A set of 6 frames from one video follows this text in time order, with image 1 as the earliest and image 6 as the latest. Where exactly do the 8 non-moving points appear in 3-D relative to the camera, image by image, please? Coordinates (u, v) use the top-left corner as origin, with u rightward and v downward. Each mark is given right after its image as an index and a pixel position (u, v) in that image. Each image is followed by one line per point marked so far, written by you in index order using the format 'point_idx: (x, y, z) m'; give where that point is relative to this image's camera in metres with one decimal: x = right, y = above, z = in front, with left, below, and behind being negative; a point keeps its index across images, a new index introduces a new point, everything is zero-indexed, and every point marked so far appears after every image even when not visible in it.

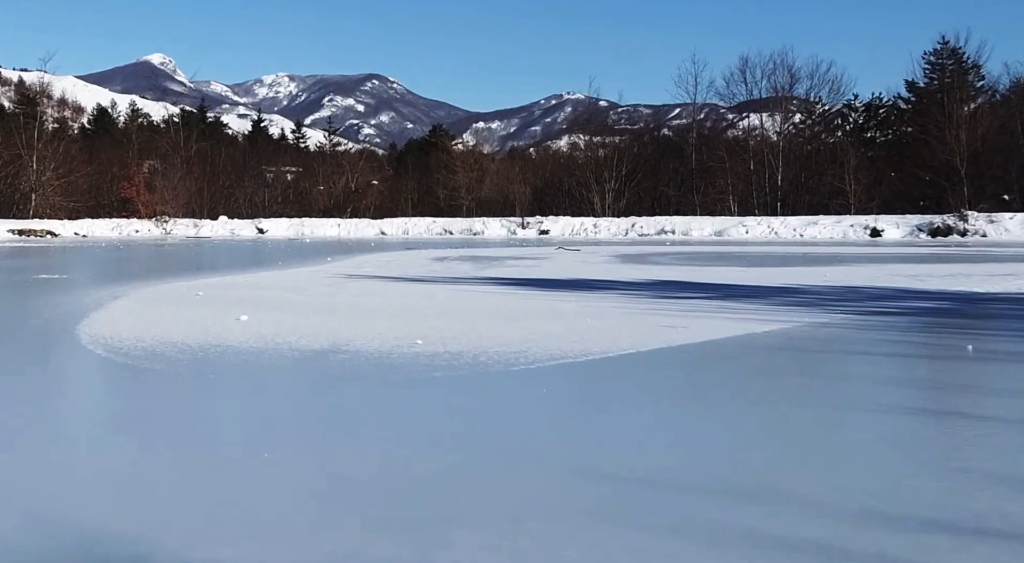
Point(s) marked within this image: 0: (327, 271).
0: (-3.0, +0.2, +19.5) m
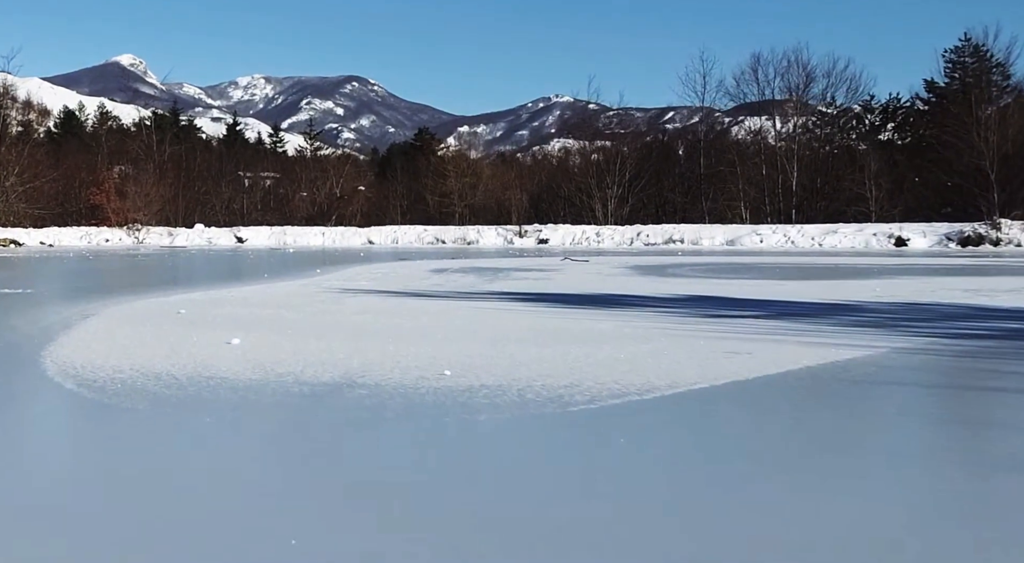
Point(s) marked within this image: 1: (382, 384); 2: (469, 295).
0: (-2.9, -0.1, +17.8) m
1: (-1.0, -0.8, +8.7) m
2: (-0.6, -0.2, +15.6) m
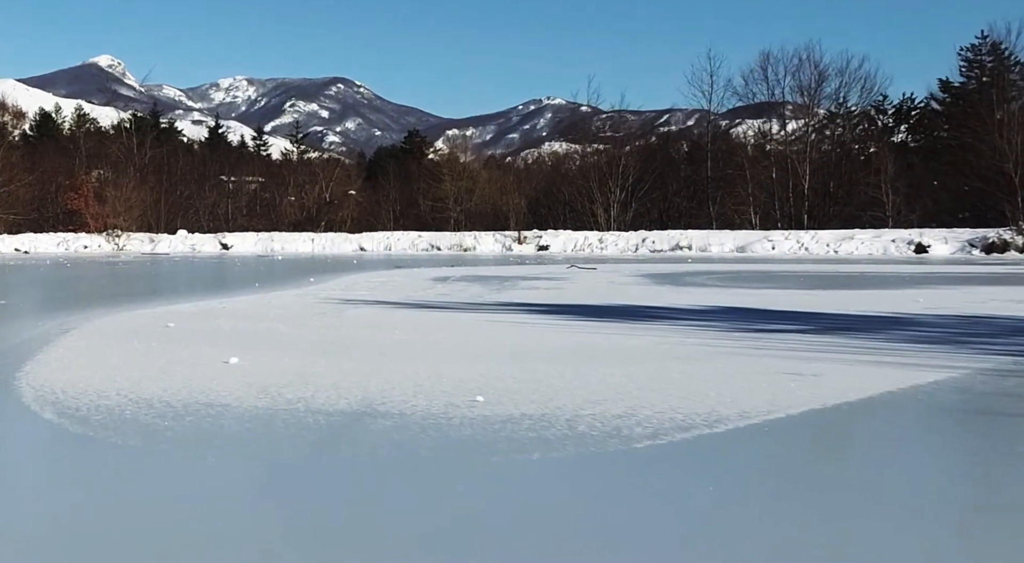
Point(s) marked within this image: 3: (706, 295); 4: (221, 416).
0: (-2.8, -0.2, +16.7) m
1: (-0.7, -0.9, +7.6) m
2: (-0.4, -0.3, +14.5) m
3: (+2.6, -0.2, +15.8) m
4: (-1.9, -0.9, +7.7) m
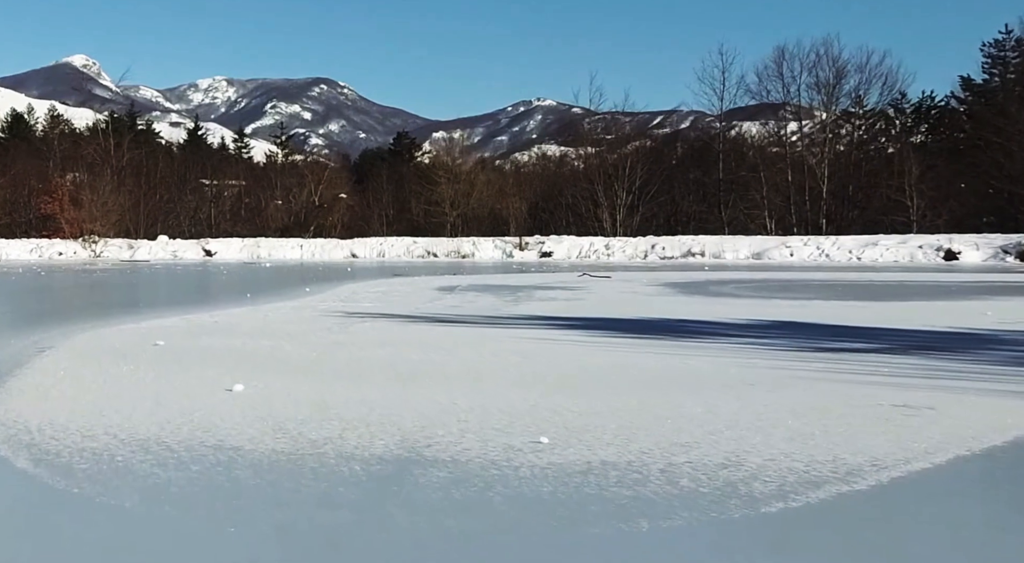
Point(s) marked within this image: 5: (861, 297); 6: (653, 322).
0: (-2.6, -0.3, +15.3) m
1: (-0.3, -0.9, +6.2) m
2: (-0.1, -0.4, +13.1) m
3: (+2.8, -0.3, +14.5) m
4: (-1.5, -1.0, +6.3) m
5: (+4.6, -0.2, +15.6) m
6: (+1.5, -0.4, +12.6) m
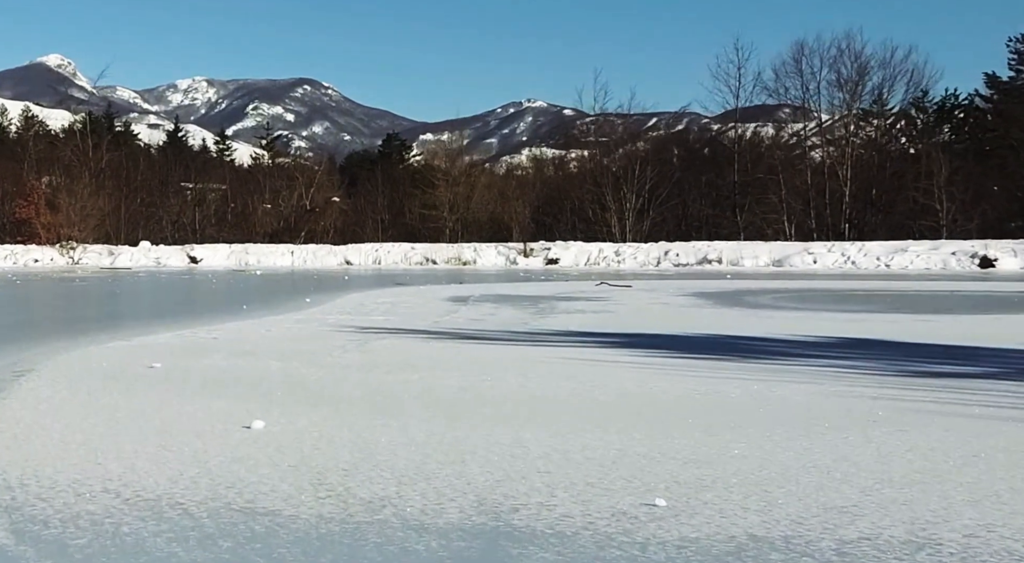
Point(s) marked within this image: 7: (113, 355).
0: (-2.3, -0.5, +13.9) m
1: (+0.2, -1.0, +4.9) m
2: (+0.2, -0.6, +11.8) m
3: (+3.1, -0.4, +13.2) m
4: (-1.0, -1.1, +4.9) m
5: (+4.9, -0.3, +14.4) m
6: (+1.8, -0.5, +11.3) m
7: (-3.7, -0.7, +11.1) m
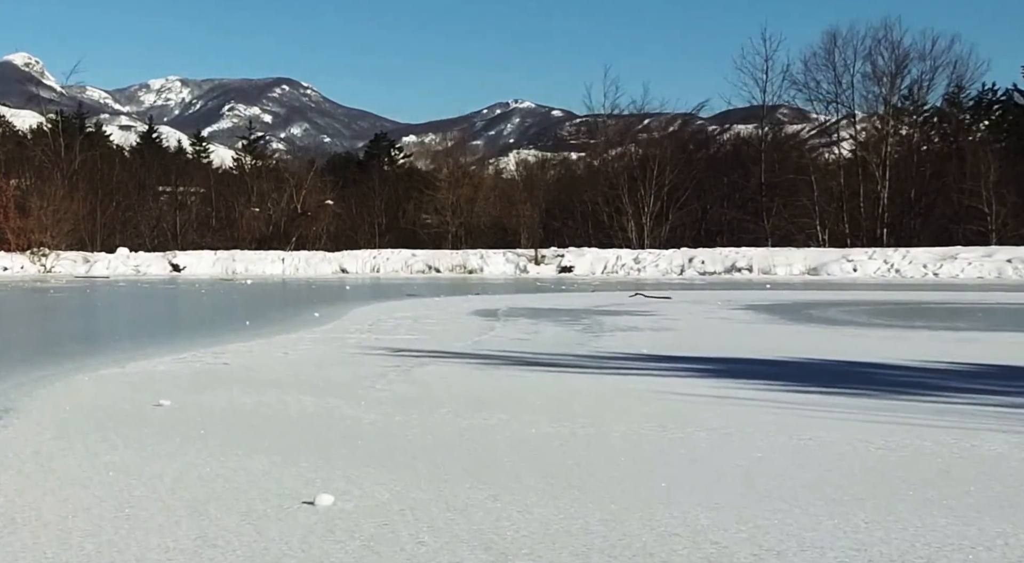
0: (-1.7, -0.6, +12.0) m
1: (+1.0, -1.2, +3.1) m
2: (+0.8, -0.7, +10.0) m
3: (+3.6, -0.6, +11.5) m
4: (-0.2, -1.2, +3.1) m
5: (+5.3, -0.5, +12.7) m
6: (+2.4, -0.7, +9.6) m
7: (-3.1, -0.8, +9.2) m
